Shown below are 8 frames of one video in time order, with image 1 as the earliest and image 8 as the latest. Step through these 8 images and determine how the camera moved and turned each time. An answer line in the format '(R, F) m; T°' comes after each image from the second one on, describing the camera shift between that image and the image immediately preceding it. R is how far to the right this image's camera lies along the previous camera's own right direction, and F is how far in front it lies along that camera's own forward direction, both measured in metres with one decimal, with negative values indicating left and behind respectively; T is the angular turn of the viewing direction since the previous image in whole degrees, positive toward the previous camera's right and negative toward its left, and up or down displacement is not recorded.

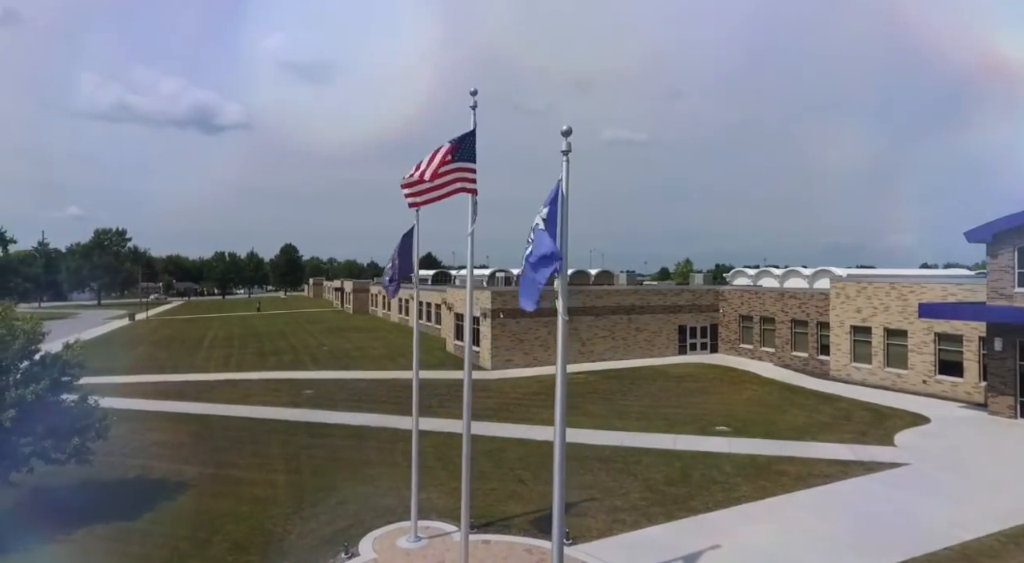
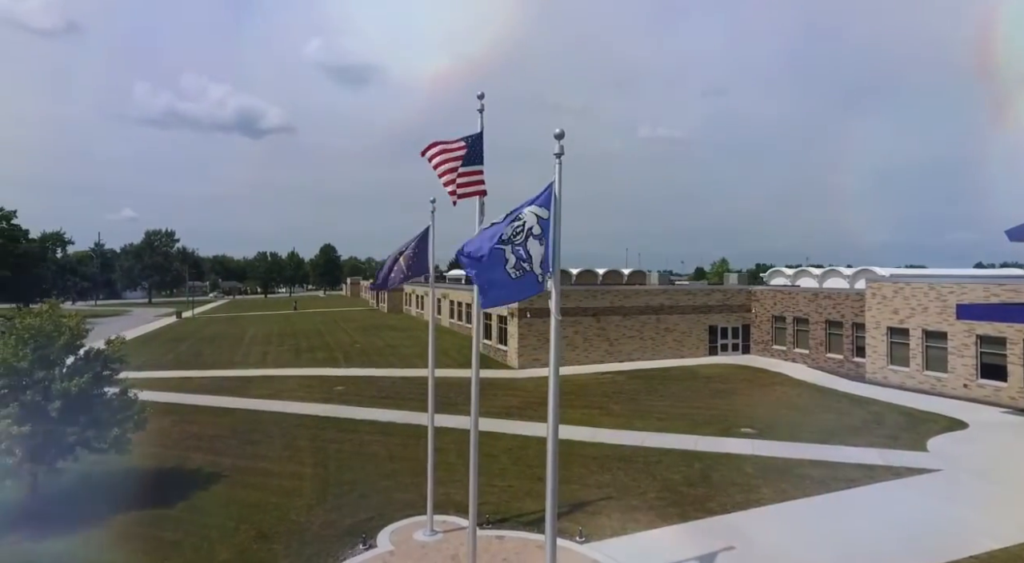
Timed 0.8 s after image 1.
(+0.6, -0.2) m; -4°
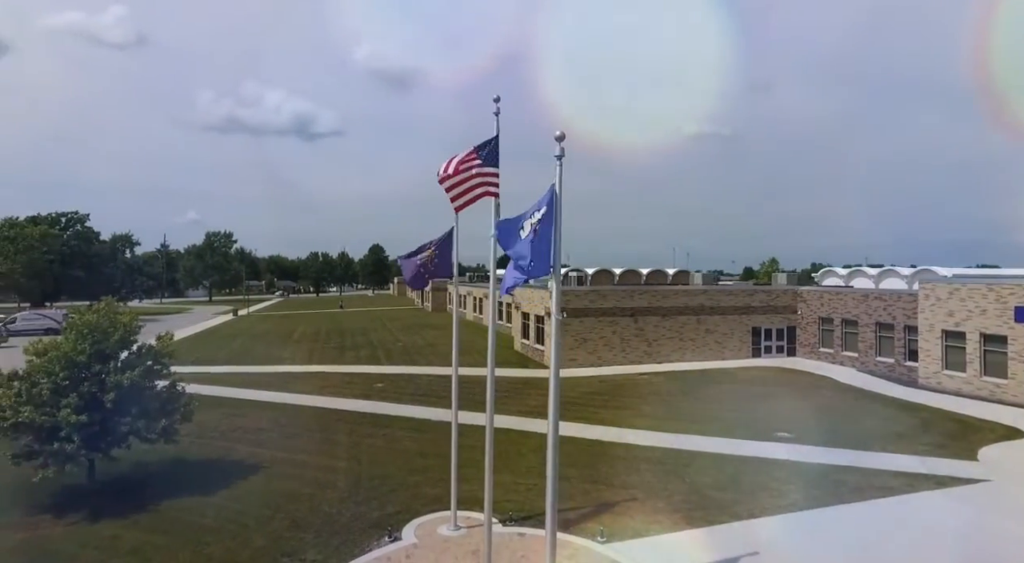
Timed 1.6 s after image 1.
(+0.7, -0.2) m; -5°
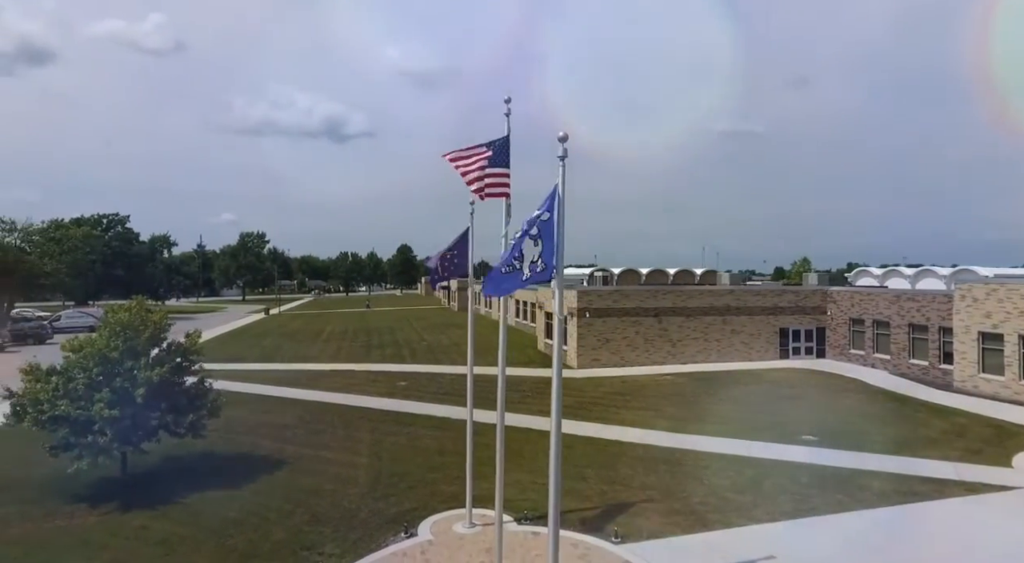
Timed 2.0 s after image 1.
(+0.4, -0.1) m; -3°
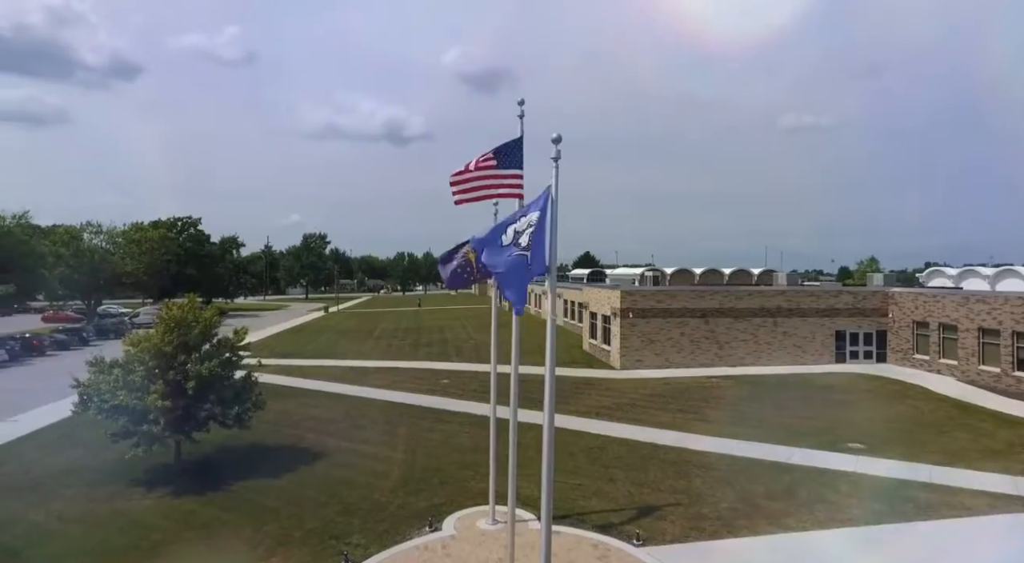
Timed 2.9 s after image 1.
(+0.9, -0.1) m; -6°
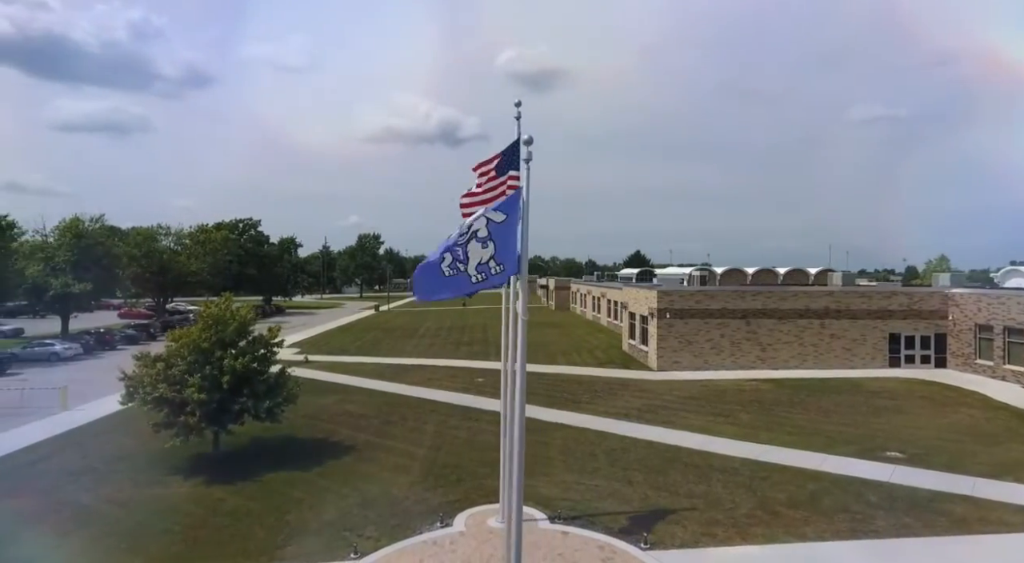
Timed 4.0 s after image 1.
(+1.2, 0.0) m; -6°
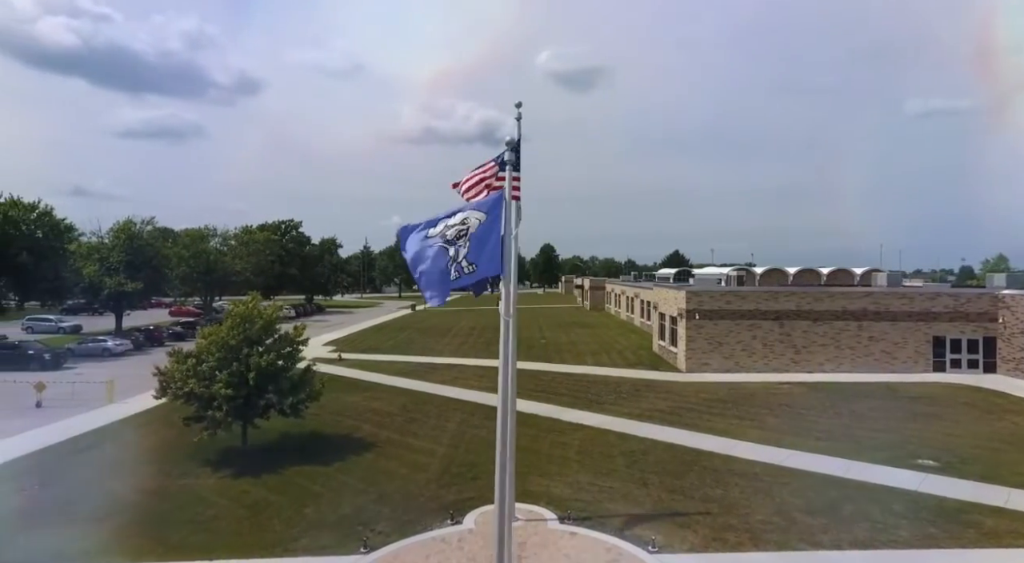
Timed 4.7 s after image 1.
(+0.8, 0.0) m; -4°
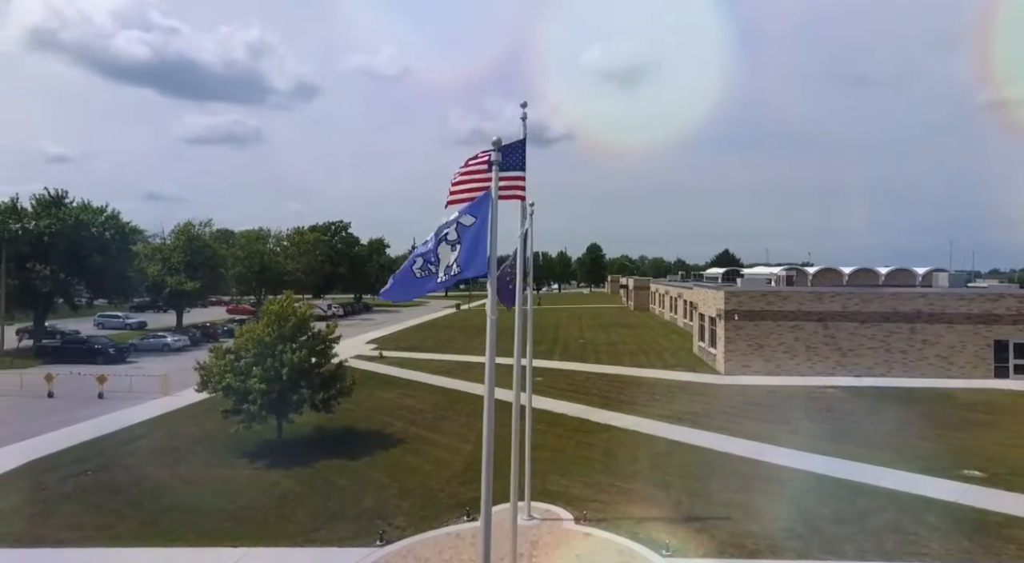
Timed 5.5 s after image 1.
(+0.9, +0.1) m; -5°
